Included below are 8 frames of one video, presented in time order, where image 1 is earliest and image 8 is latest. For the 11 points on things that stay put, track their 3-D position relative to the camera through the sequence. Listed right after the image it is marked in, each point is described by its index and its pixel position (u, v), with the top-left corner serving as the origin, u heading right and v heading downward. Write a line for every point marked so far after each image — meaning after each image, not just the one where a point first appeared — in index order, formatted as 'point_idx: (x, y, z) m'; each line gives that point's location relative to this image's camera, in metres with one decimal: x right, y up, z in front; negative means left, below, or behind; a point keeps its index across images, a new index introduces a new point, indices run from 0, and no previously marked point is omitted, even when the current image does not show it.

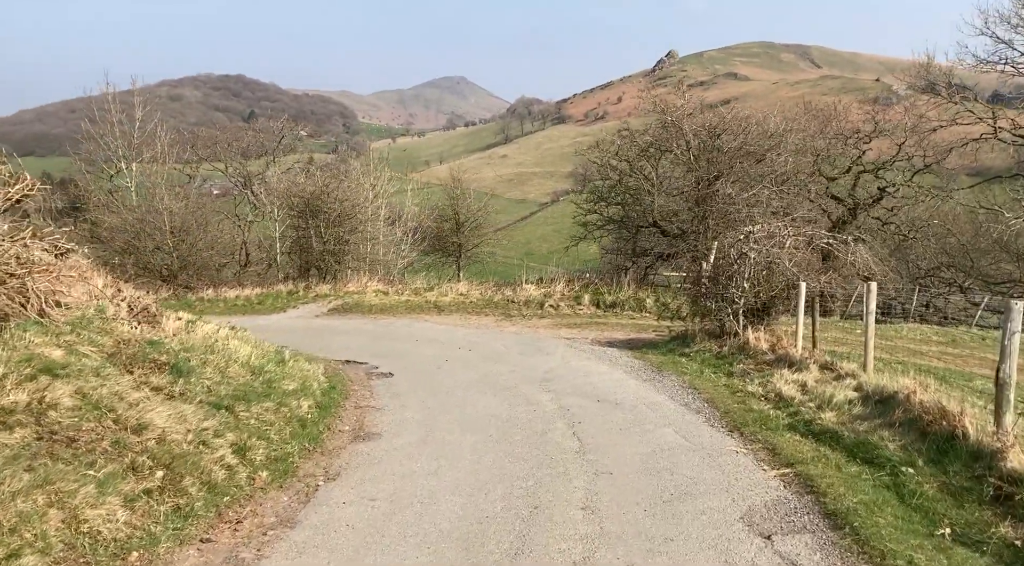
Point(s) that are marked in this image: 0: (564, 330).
0: (+1.0, -1.0, +17.1) m
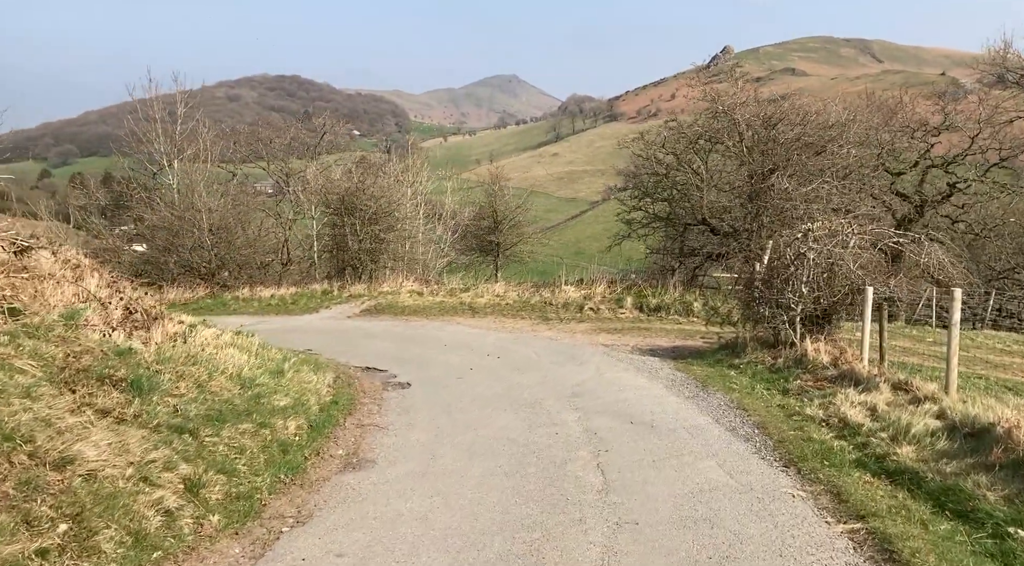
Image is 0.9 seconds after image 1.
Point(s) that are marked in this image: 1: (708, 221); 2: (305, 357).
0: (+1.7, -1.0, +15.8) m
1: (+4.5, +1.4, +19.6) m
2: (-3.0, -1.1, +12.1) m
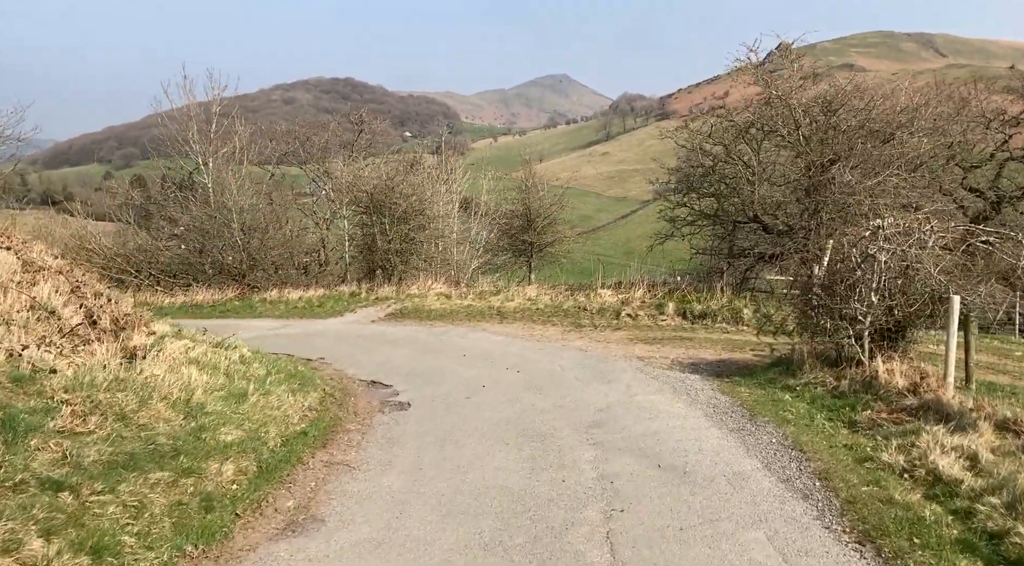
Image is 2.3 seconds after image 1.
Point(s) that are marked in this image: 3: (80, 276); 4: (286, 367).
0: (+2.1, -1.1, +14.2) m
1: (+5.2, +1.3, +17.8) m
2: (-2.8, -1.2, +10.7) m
3: (-5.3, +0.1, +10.6) m
4: (-2.9, -1.2, +11.0) m
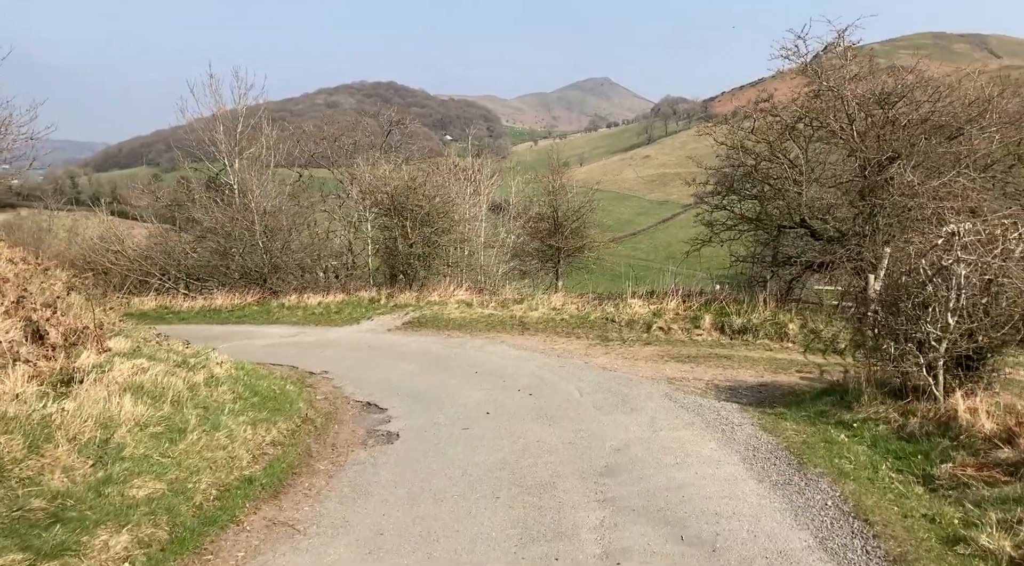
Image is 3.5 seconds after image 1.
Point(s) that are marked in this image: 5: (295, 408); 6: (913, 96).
0: (+2.4, -1.2, +12.7) m
1: (+5.6, +1.1, +16.1) m
2: (-2.7, -1.3, +9.4) m
3: (-5.3, 0.0, +9.4) m
4: (-2.8, -1.3, +9.7) m
5: (-2.4, -1.4, +9.6) m
6: (+6.9, +3.2, +14.8) m
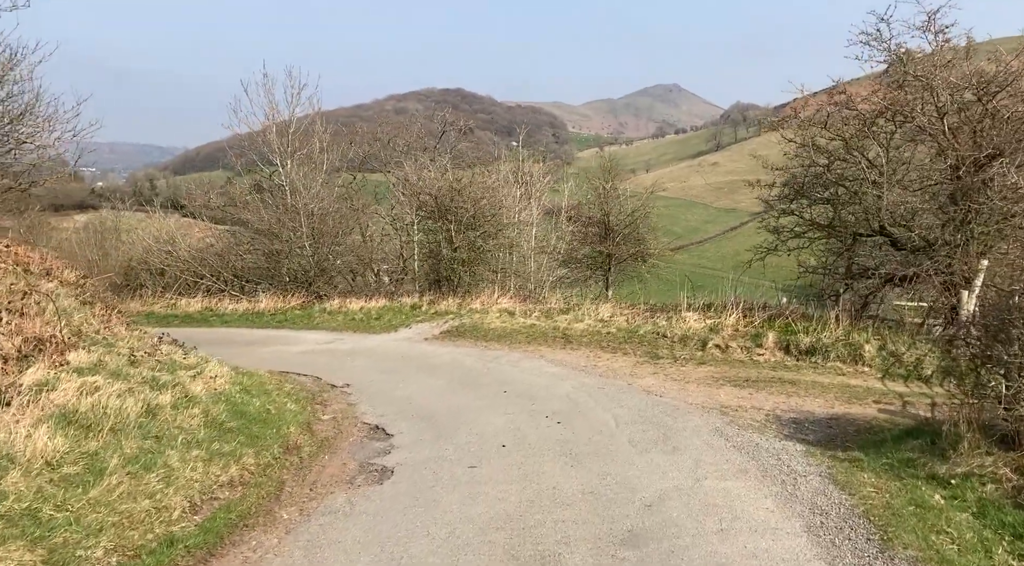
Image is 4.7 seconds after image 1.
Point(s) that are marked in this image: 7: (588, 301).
0: (+2.8, -1.4, +11.1) m
1: (+6.3, +0.9, +14.3) m
2: (-2.5, -1.3, +8.2) m
3: (-5.0, 0.0, +8.4) m
4: (-2.6, -1.3, +8.5) m
5: (-2.2, -1.5, +8.4) m
6: (+7.6, +3.0, +12.8) m
7: (+1.8, -0.4, +19.7) m
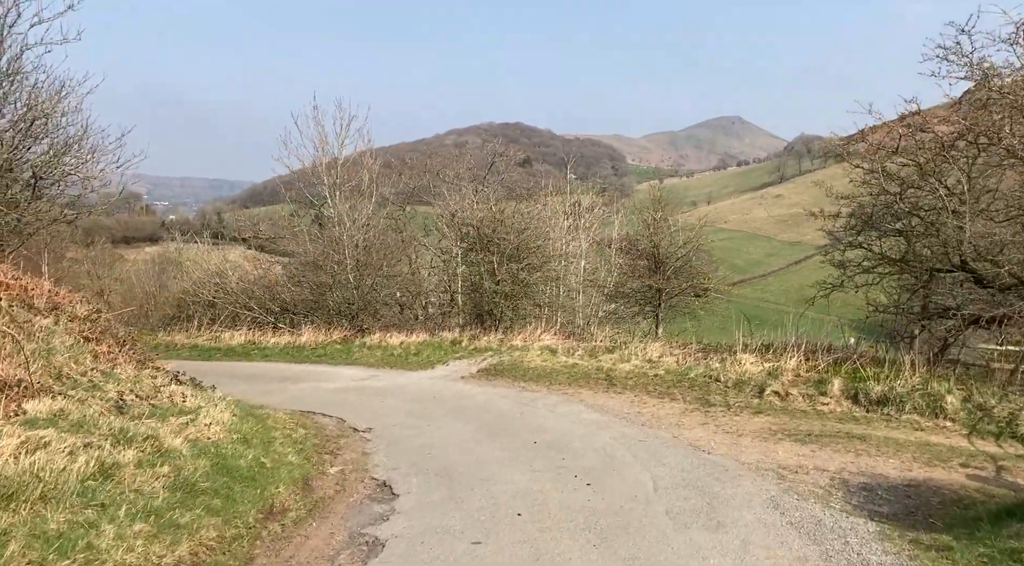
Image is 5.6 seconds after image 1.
0: (+3.1, -1.9, +9.7) m
1: (+6.8, +0.3, +12.8) m
2: (-2.4, -1.7, +7.2) m
3: (-4.9, -0.4, +7.7) m
4: (-2.4, -1.7, +7.6) m
5: (-2.1, -1.8, +7.4) m
6: (+8.0, +2.4, +11.3) m
7: (+2.7, -1.2, +18.5) m
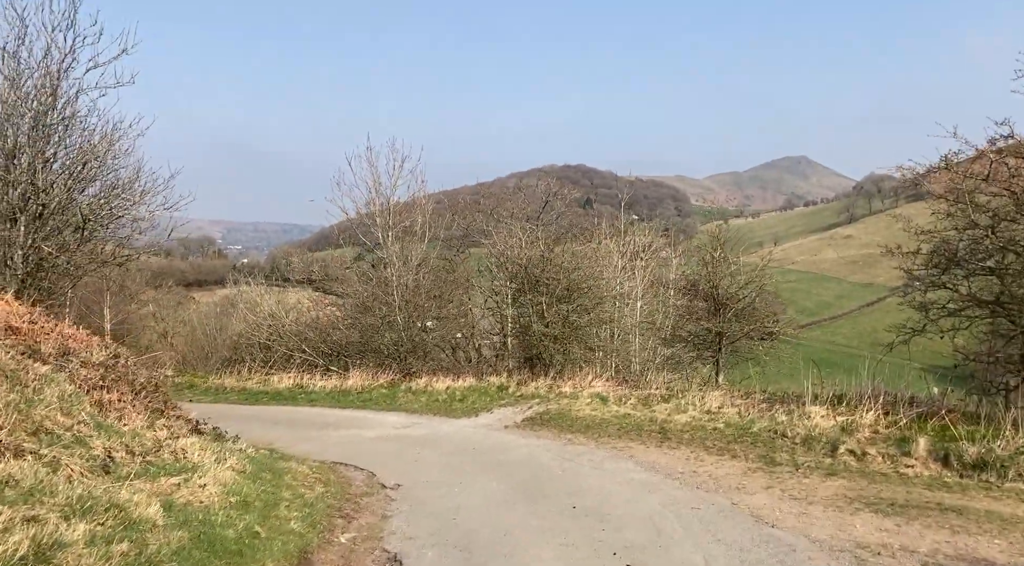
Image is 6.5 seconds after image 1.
0: (+3.4, -2.3, +8.3) m
1: (+7.4, -0.3, +11.2) m
2: (-2.2, -2.0, +6.2) m
3: (-4.7, -0.7, +6.9) m
4: (-2.2, -2.0, +6.6) m
5: (-1.9, -2.1, +6.4) m
6: (+8.5, +1.9, +9.8) m
7: (+3.7, -2.1, +17.1) m
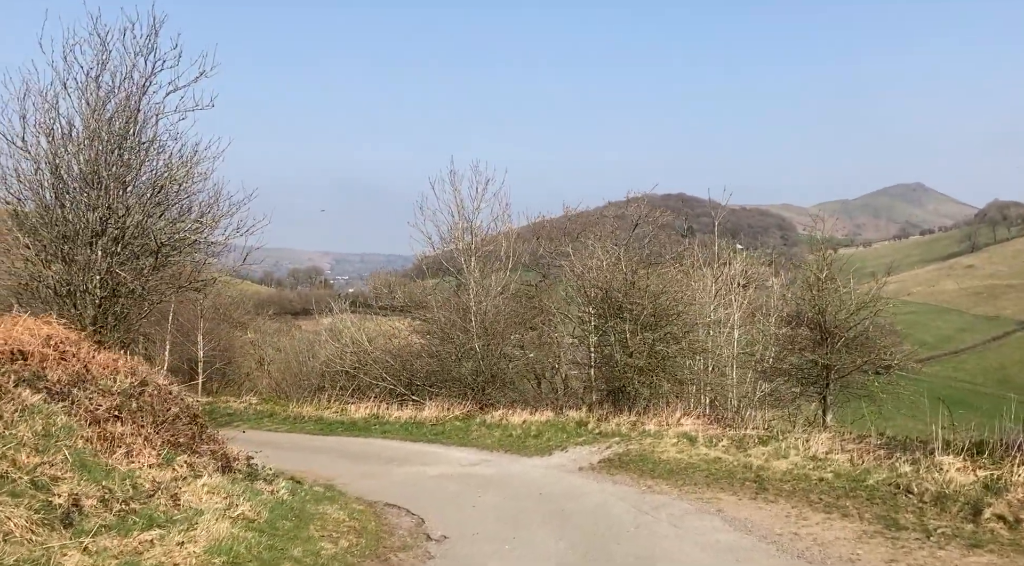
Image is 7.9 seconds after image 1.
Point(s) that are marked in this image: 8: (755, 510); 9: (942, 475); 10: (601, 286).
0: (+3.7, -2.4, +6.2) m
1: (+8.0, -0.5, +8.7) m
2: (-2.1, -2.1, +4.8) m
3: (-4.4, -0.8, +5.8) m
4: (-2.1, -2.1, +5.1) m
5: (-1.8, -2.2, +4.9) m
6: (+8.9, +1.7, +7.2) m
7: (+5.0, -2.5, +14.9) m
8: (+2.9, -2.7, +10.1) m
9: (+5.0, -2.2, +10.0) m
10: (+2.1, -0.1, +19.2) m
